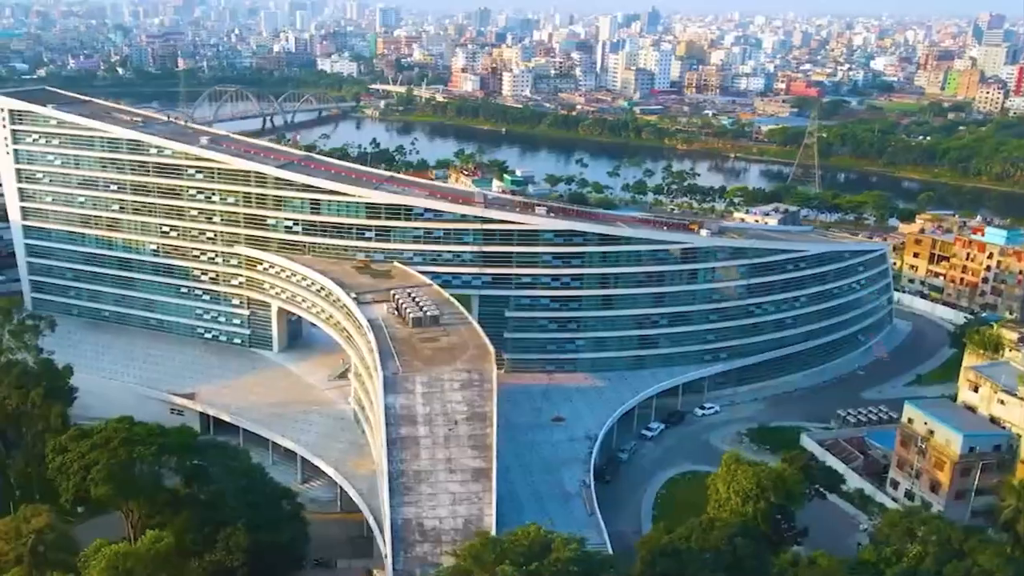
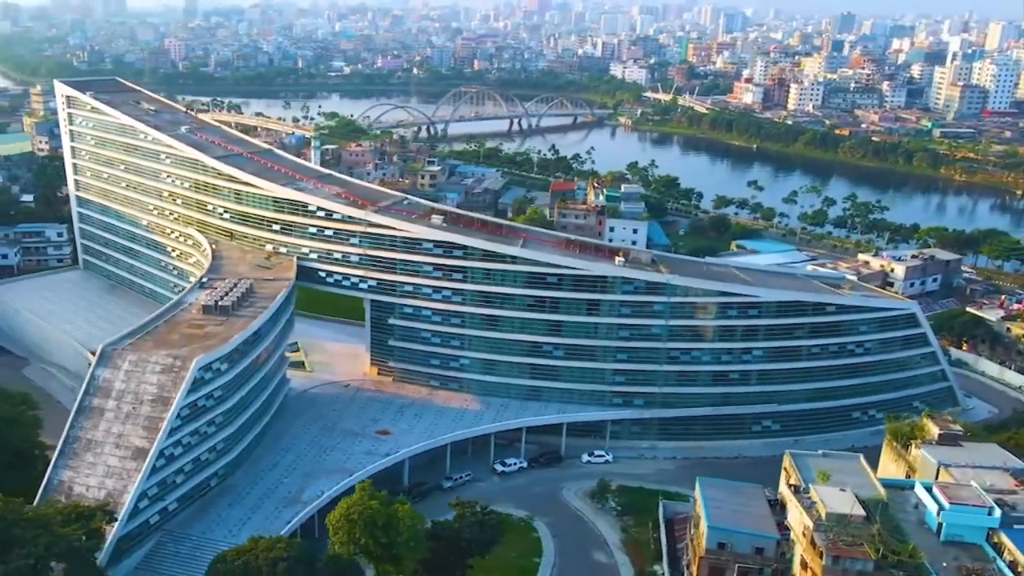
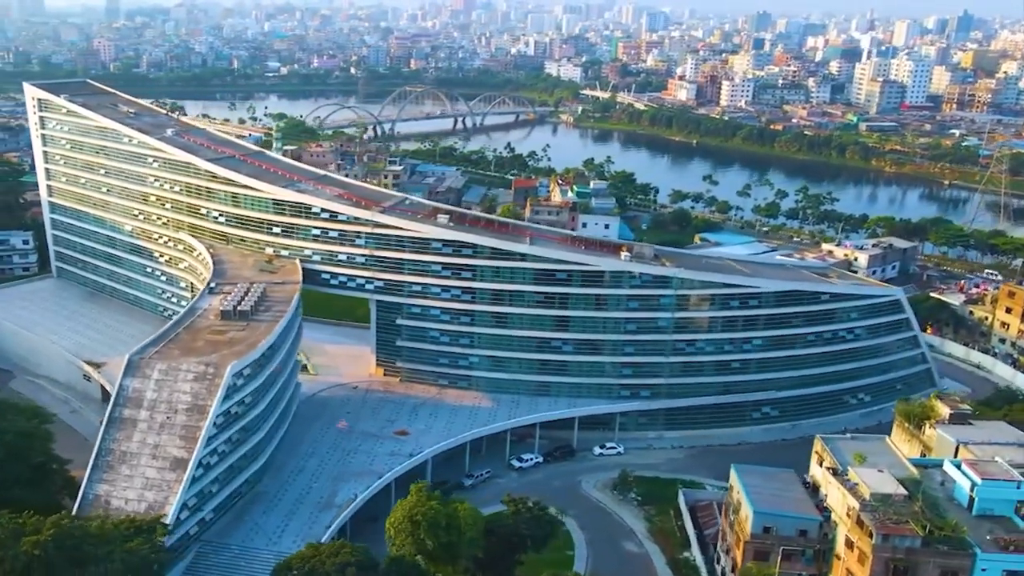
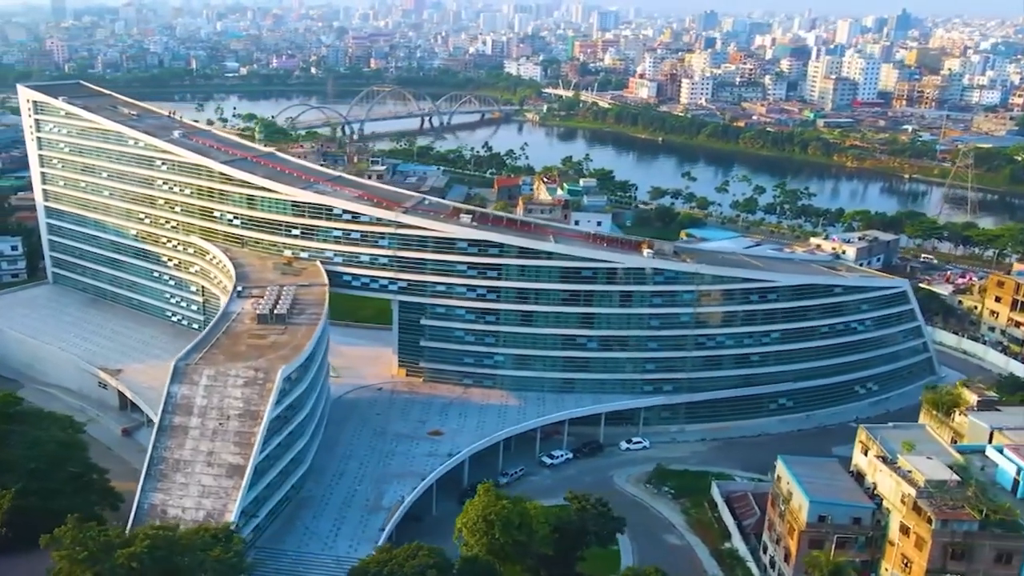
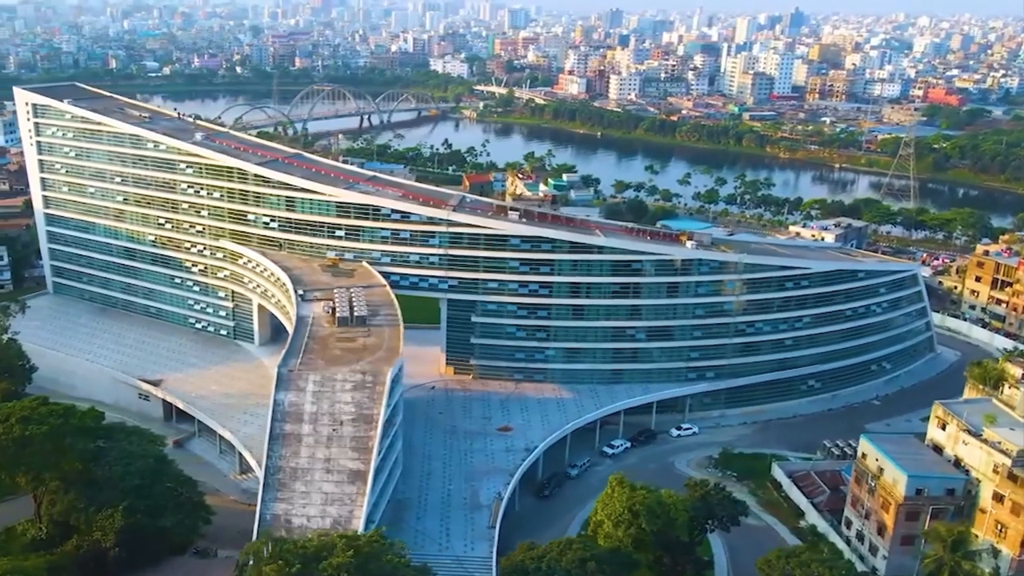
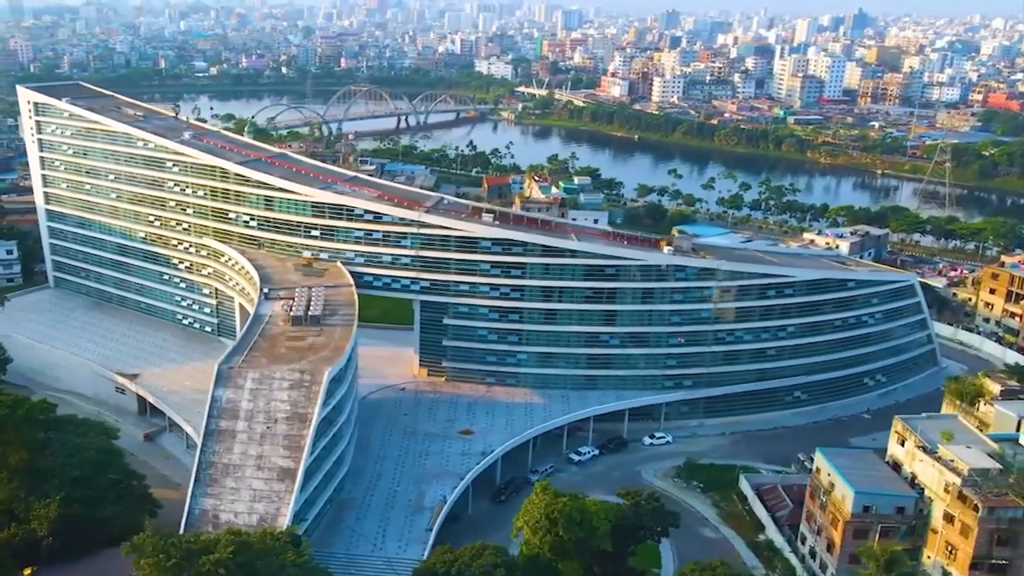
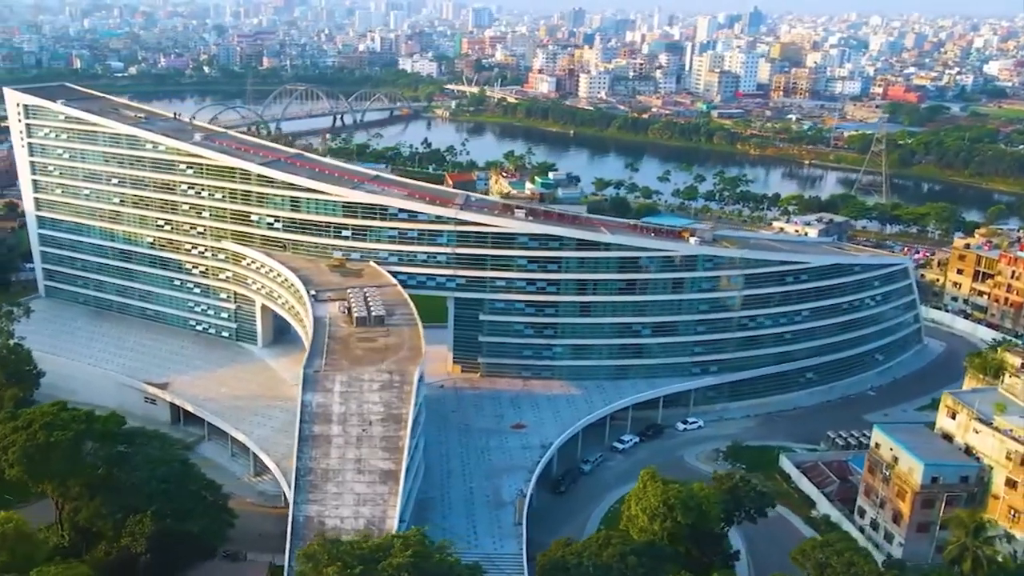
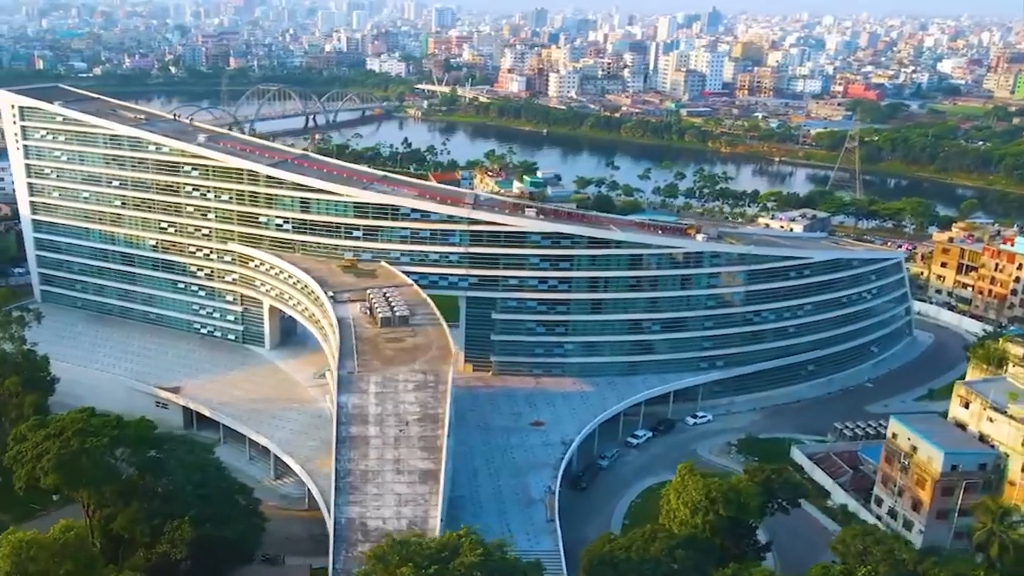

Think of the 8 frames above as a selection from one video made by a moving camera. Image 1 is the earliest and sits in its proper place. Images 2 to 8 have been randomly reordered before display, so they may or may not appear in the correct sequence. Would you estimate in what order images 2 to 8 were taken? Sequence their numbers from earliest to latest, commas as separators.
8, 7, 5, 6, 4, 3, 2
